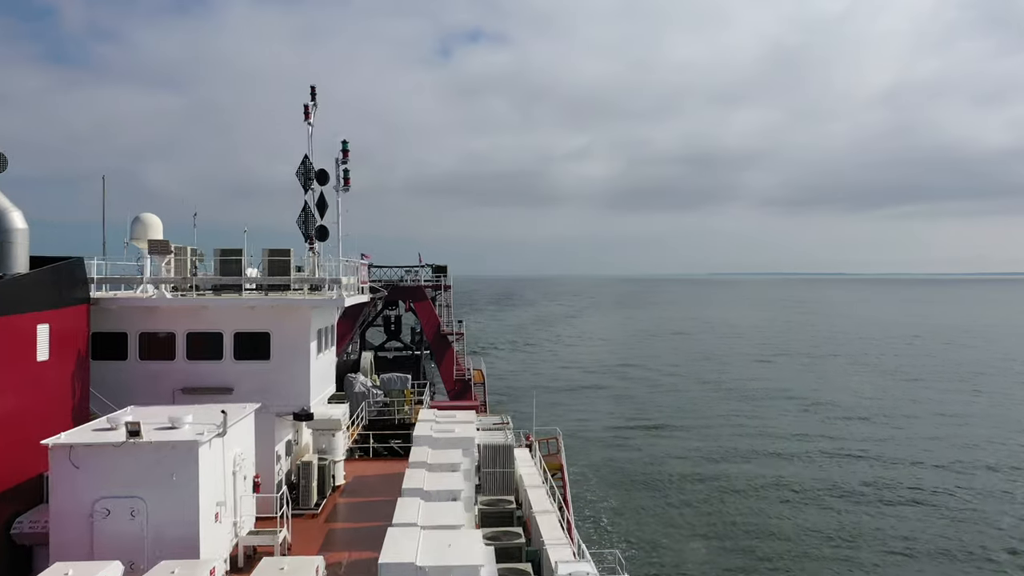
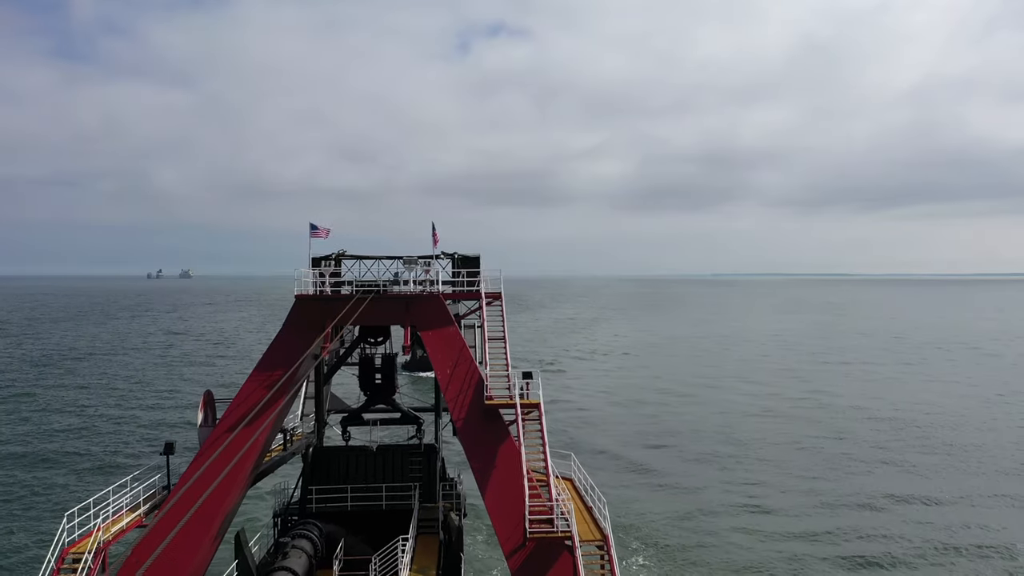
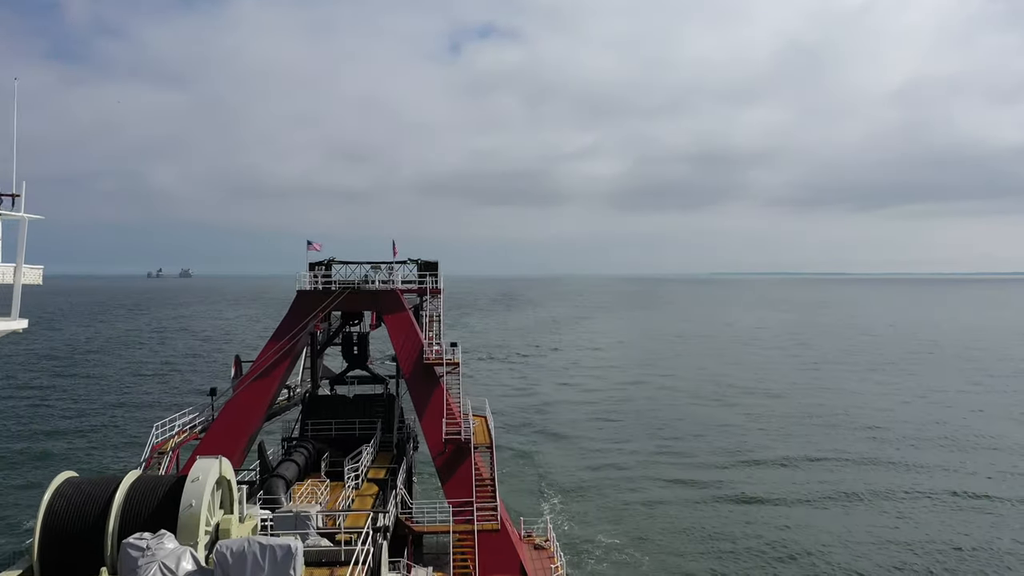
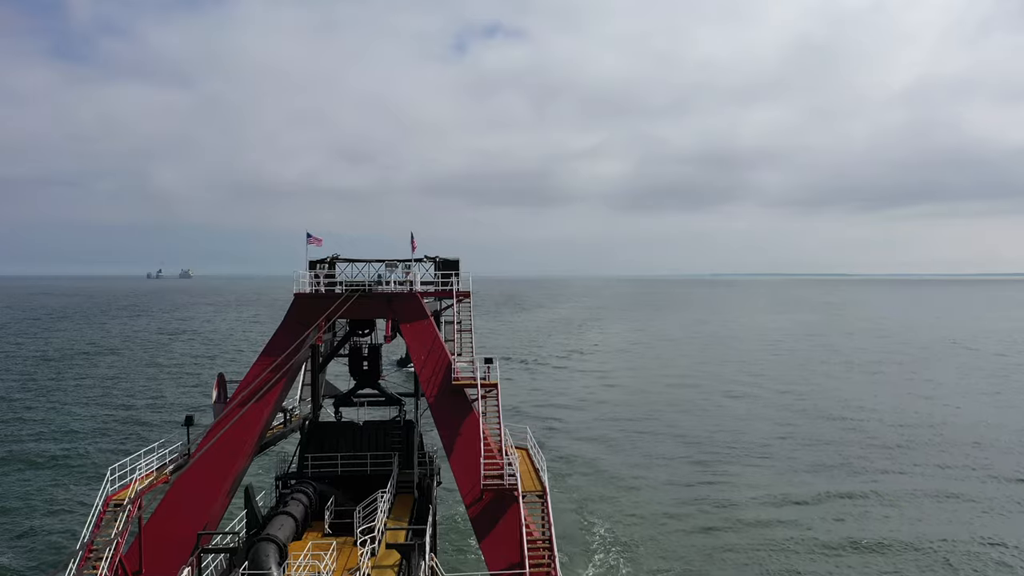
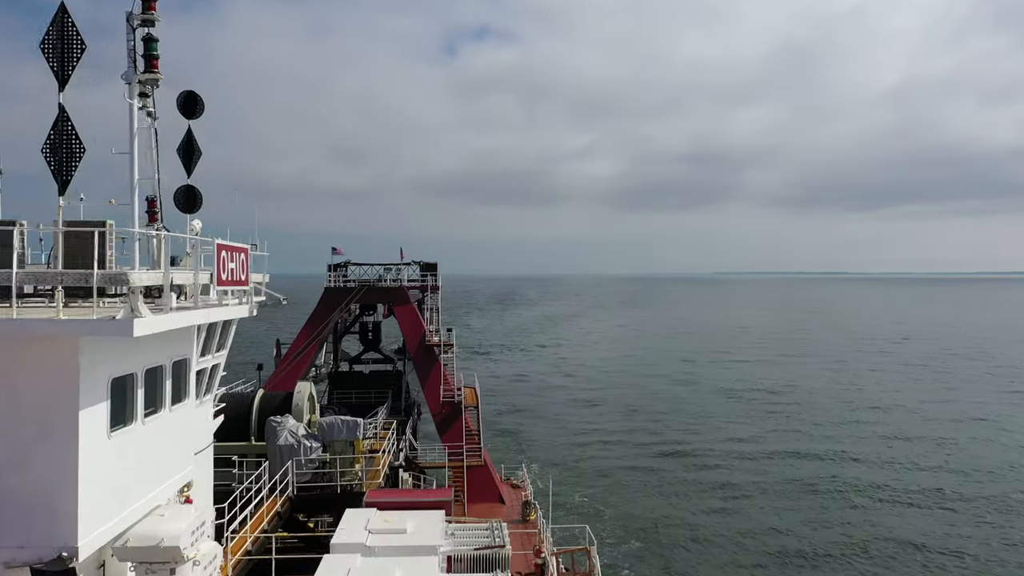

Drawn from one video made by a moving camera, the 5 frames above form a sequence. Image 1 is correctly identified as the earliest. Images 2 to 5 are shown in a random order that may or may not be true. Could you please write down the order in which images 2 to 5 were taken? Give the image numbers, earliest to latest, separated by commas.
5, 3, 4, 2
